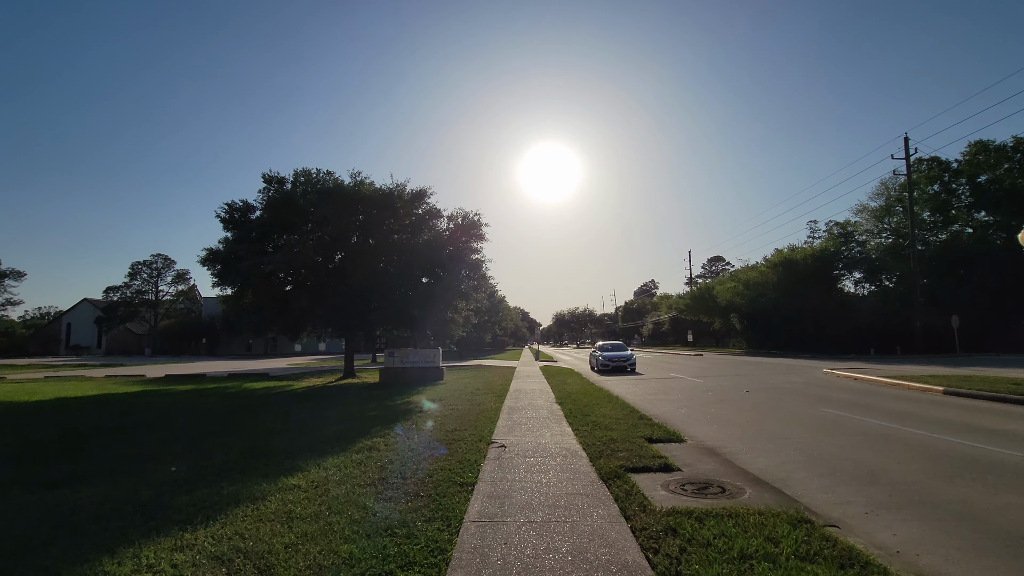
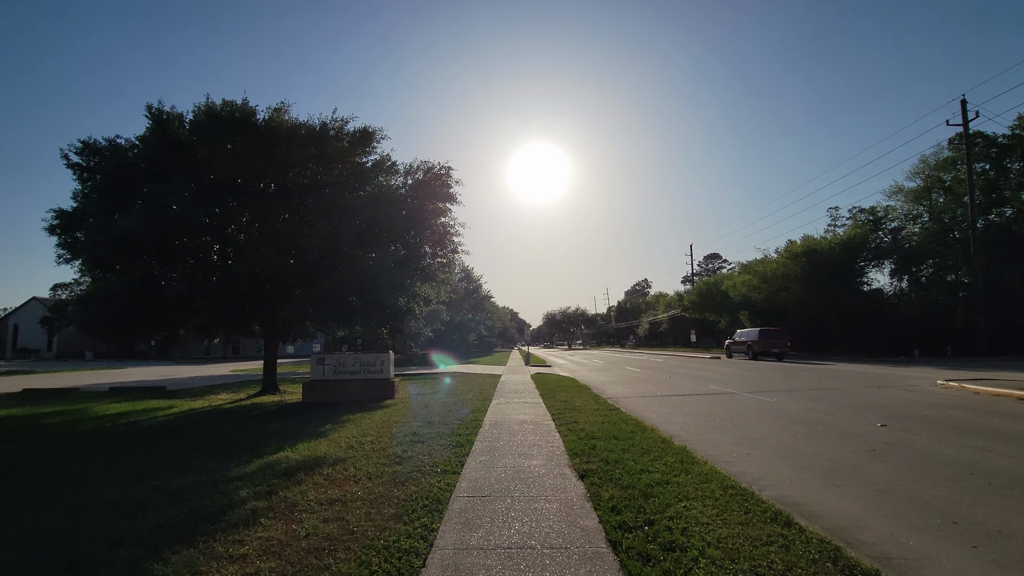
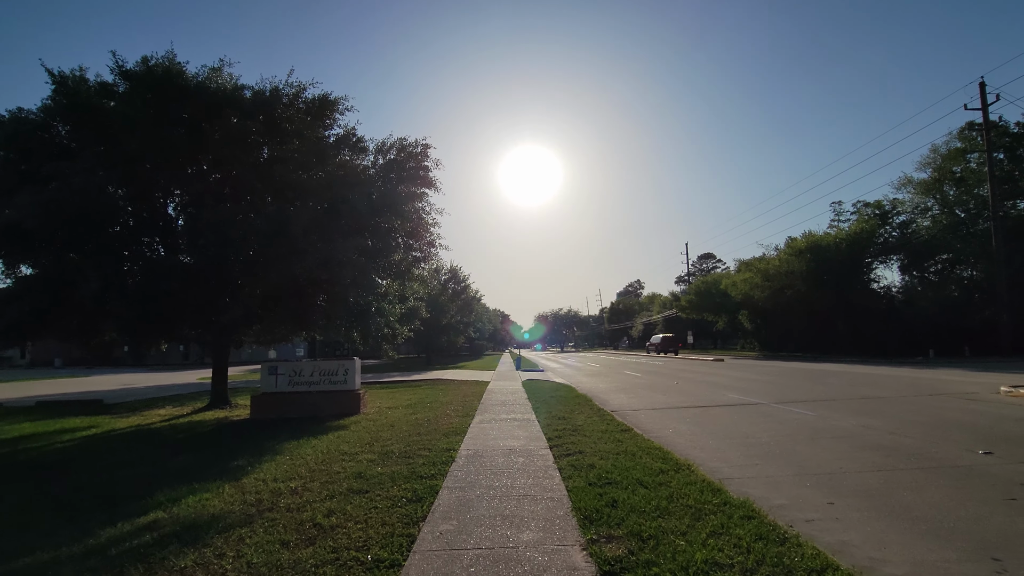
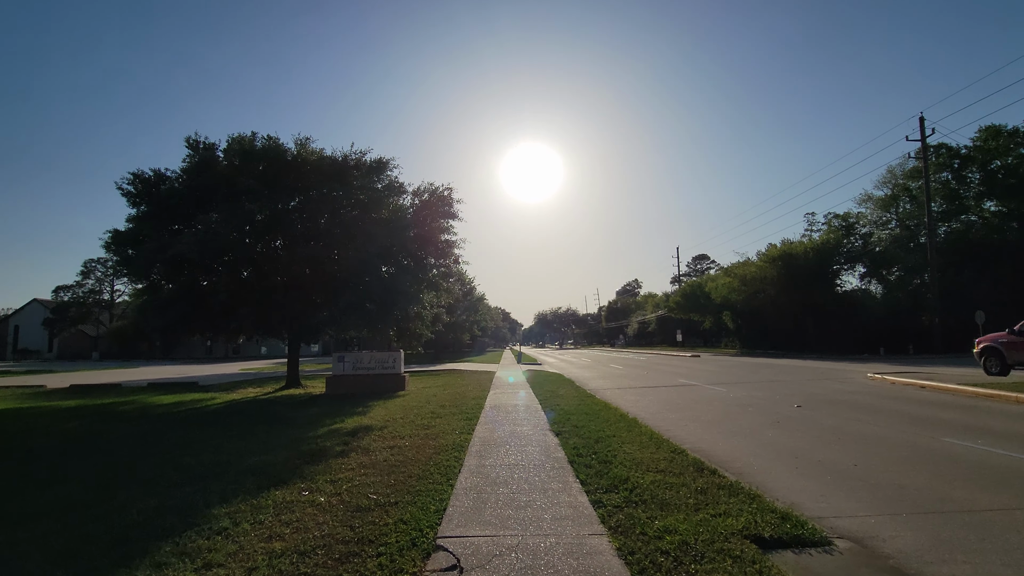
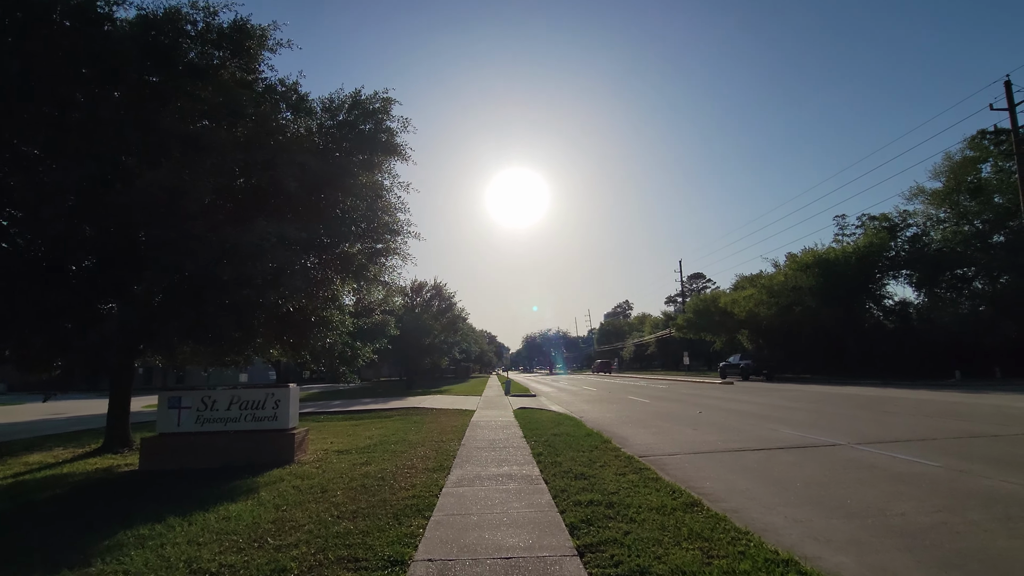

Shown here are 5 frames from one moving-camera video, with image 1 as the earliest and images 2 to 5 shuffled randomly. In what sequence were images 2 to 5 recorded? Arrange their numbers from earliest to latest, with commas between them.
4, 2, 3, 5
